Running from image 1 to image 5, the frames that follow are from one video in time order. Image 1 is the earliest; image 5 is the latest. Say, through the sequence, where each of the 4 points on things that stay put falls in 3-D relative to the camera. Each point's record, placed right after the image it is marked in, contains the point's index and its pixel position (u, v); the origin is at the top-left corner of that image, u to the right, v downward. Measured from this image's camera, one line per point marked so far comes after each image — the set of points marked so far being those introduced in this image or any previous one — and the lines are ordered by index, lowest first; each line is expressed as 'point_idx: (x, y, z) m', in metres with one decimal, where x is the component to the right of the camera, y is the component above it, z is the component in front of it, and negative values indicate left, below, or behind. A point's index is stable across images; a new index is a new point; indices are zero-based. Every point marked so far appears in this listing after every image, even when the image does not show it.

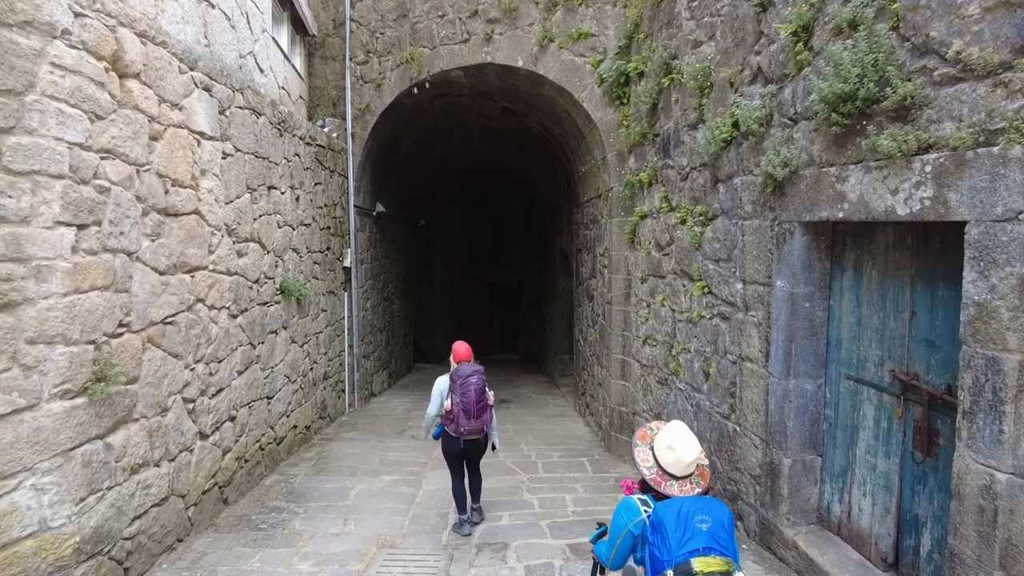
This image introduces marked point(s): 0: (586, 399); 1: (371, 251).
0: (+0.8, -1.1, +6.6) m
1: (-1.8, +0.5, +8.3) m
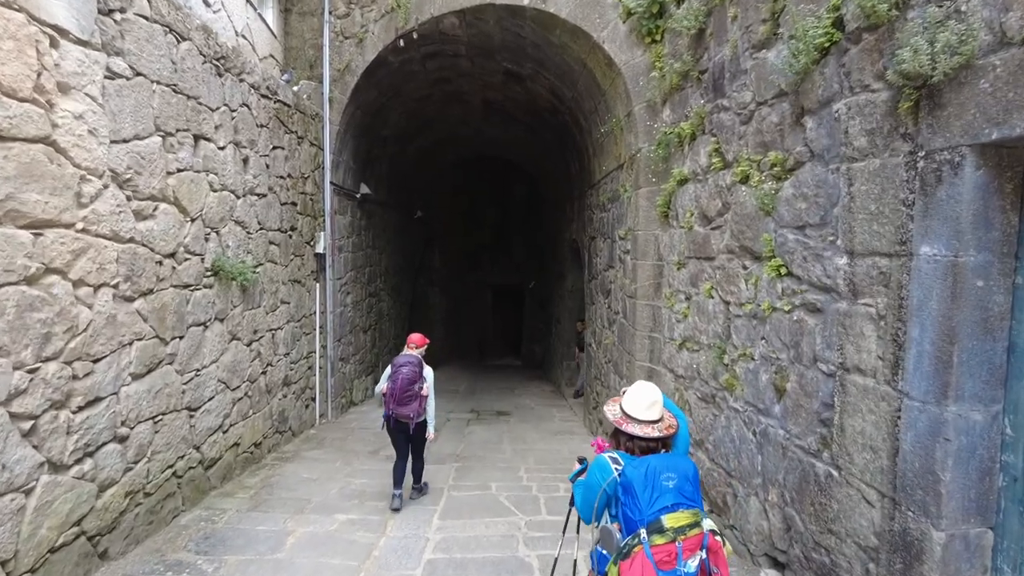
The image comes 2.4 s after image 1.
0: (+0.7, -1.1, +5.5) m
1: (-1.8, +0.6, +7.2) m
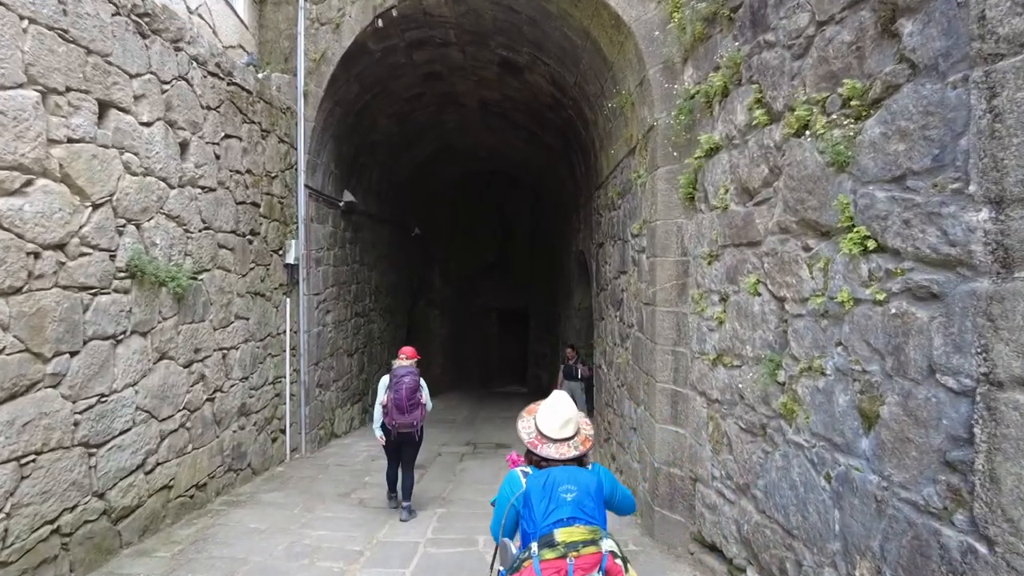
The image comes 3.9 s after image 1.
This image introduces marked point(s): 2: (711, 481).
0: (+0.7, -1.2, +4.7) m
1: (-1.8, +0.4, +6.5) m
2: (+0.9, -0.9, +2.9) m
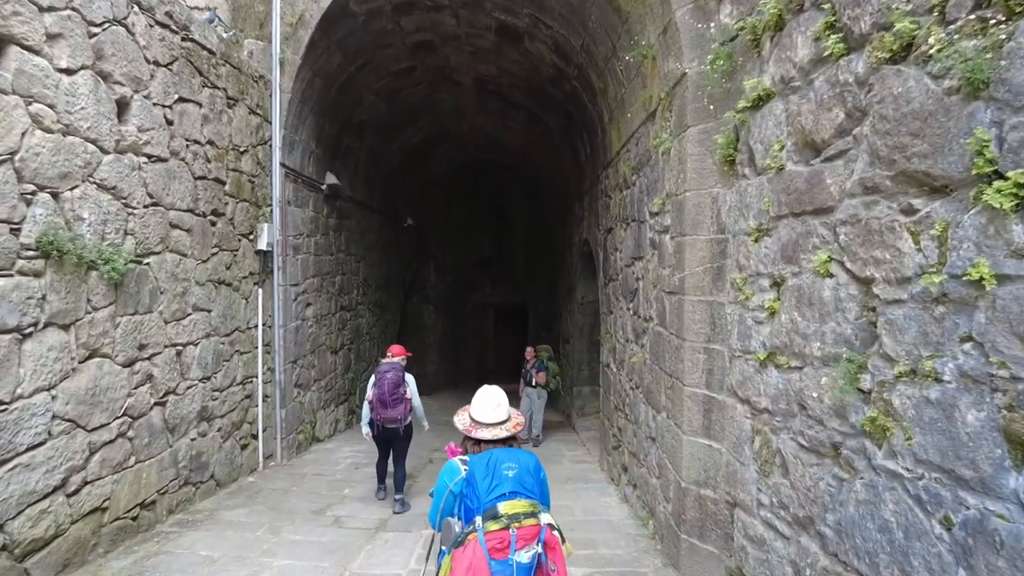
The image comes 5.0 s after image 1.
0: (+0.7, -1.1, +4.2) m
1: (-1.8, +0.5, +6.0) m
2: (+0.9, -0.8, +2.3) m
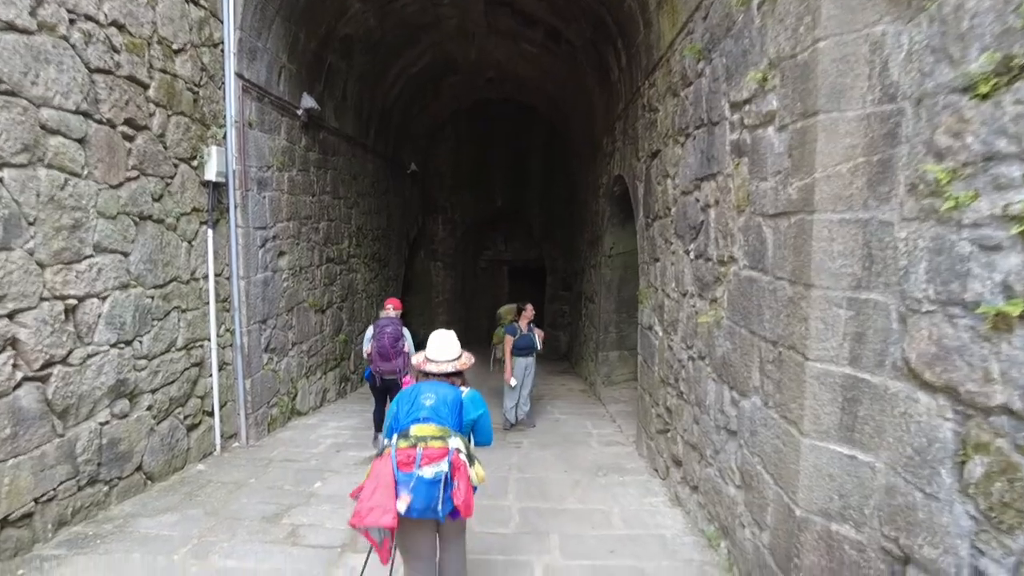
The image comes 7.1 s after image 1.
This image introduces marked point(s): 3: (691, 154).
0: (+0.8, -0.8, +3.2) m
1: (-1.7, +0.9, +4.9) m
2: (+0.9, -0.6, +1.3) m
3: (+0.8, +0.6, +2.8) m
